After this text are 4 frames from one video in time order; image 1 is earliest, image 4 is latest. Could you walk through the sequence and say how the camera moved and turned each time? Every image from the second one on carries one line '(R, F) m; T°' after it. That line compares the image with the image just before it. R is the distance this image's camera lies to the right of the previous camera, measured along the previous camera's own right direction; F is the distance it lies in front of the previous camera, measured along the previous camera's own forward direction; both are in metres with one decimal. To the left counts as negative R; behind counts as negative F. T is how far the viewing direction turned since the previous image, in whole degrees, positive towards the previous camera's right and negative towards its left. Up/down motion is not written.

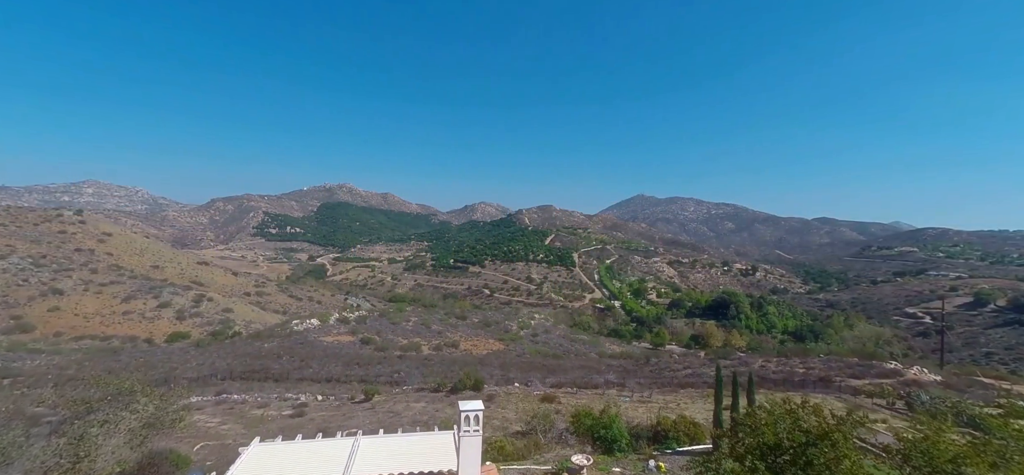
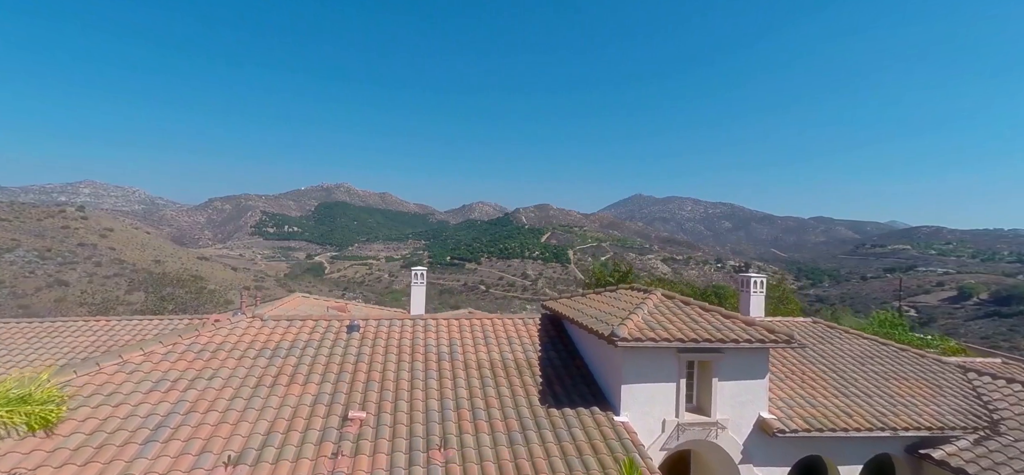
(+1.6, -4.7) m; 0°
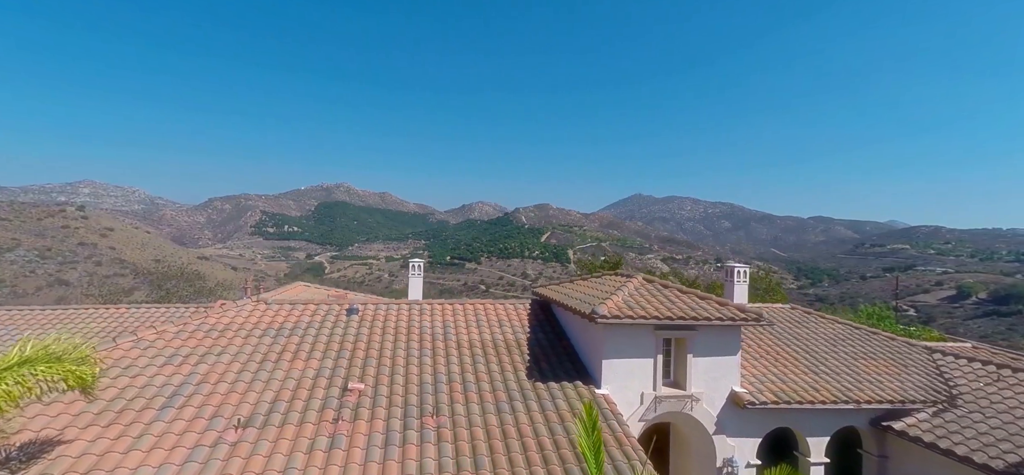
(+0.1, -0.4) m; 0°
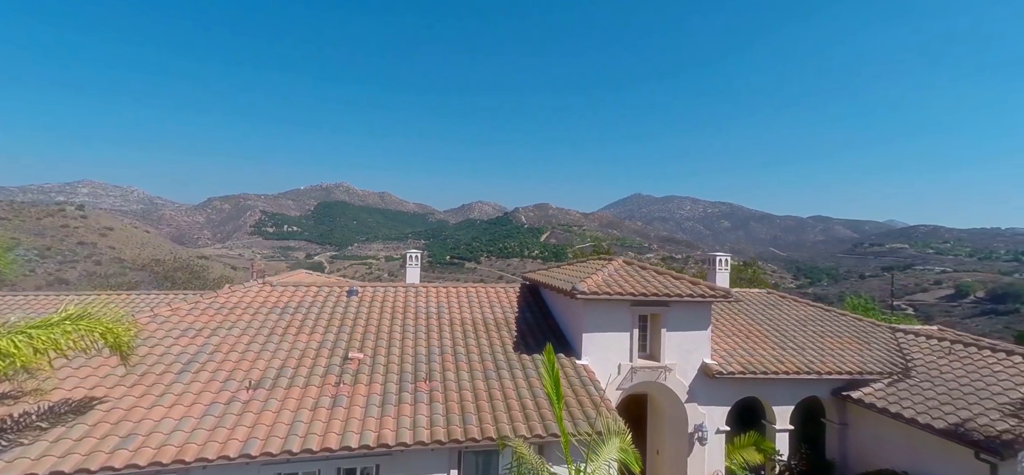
(+0.2, -0.5) m; 0°
